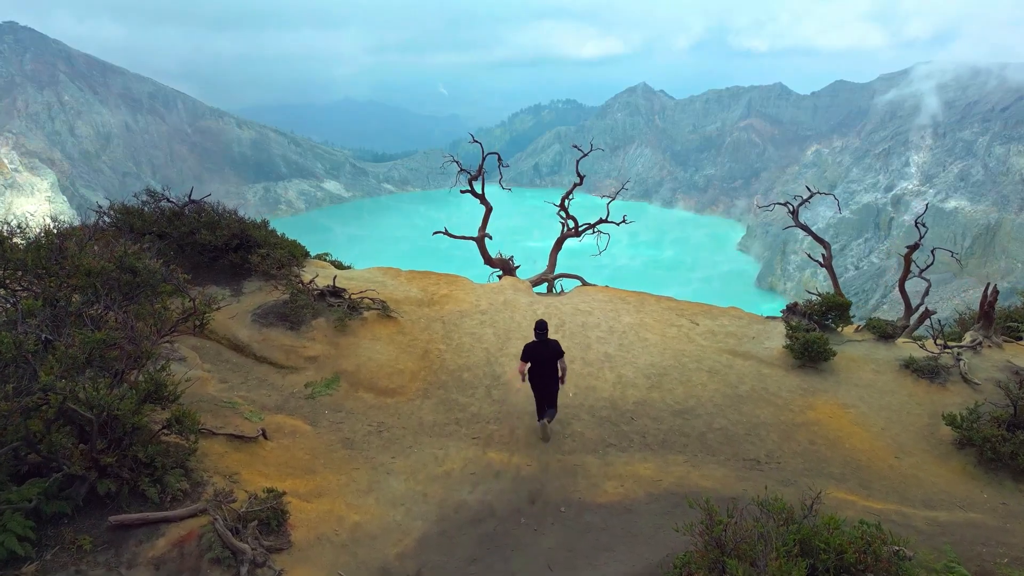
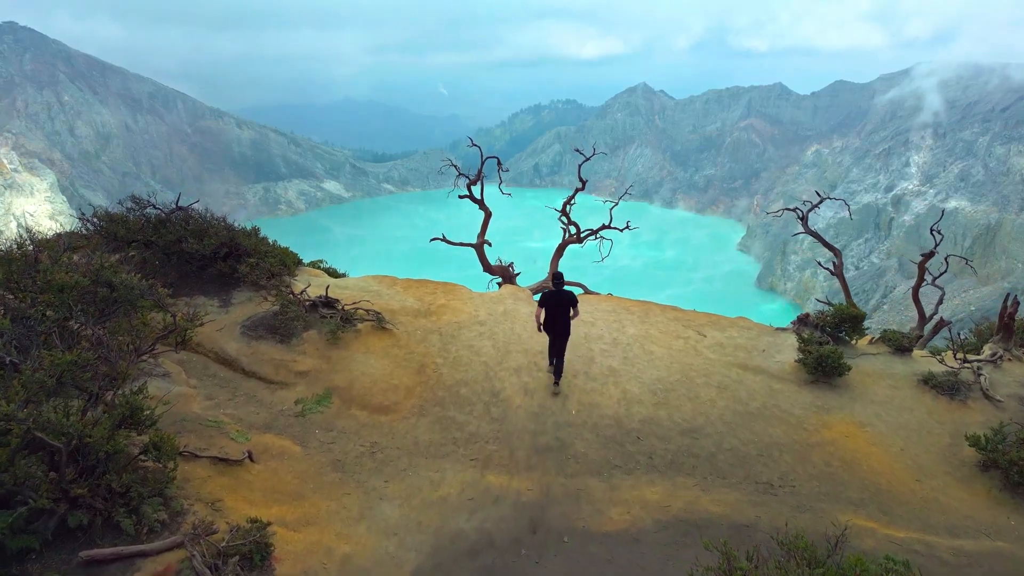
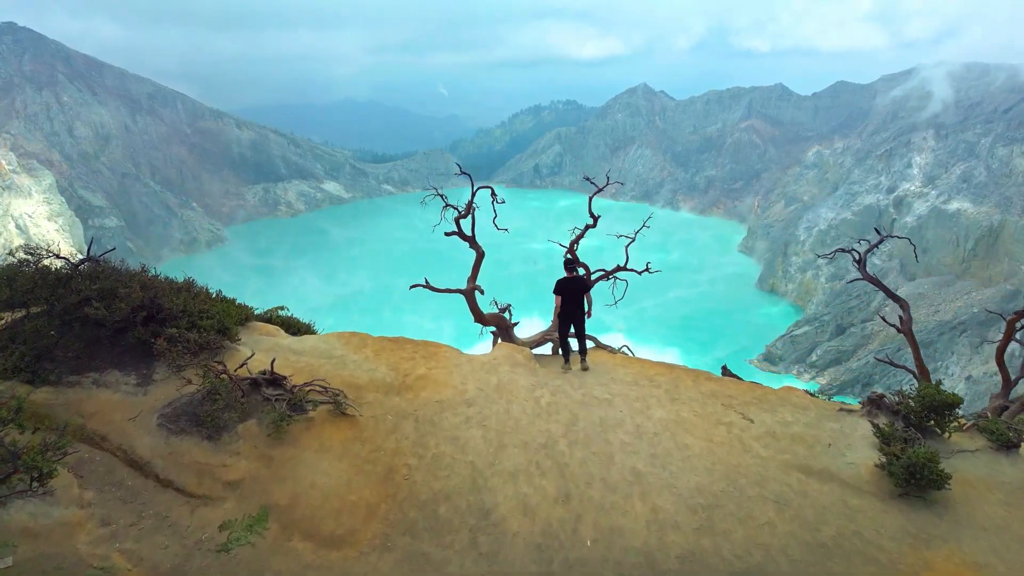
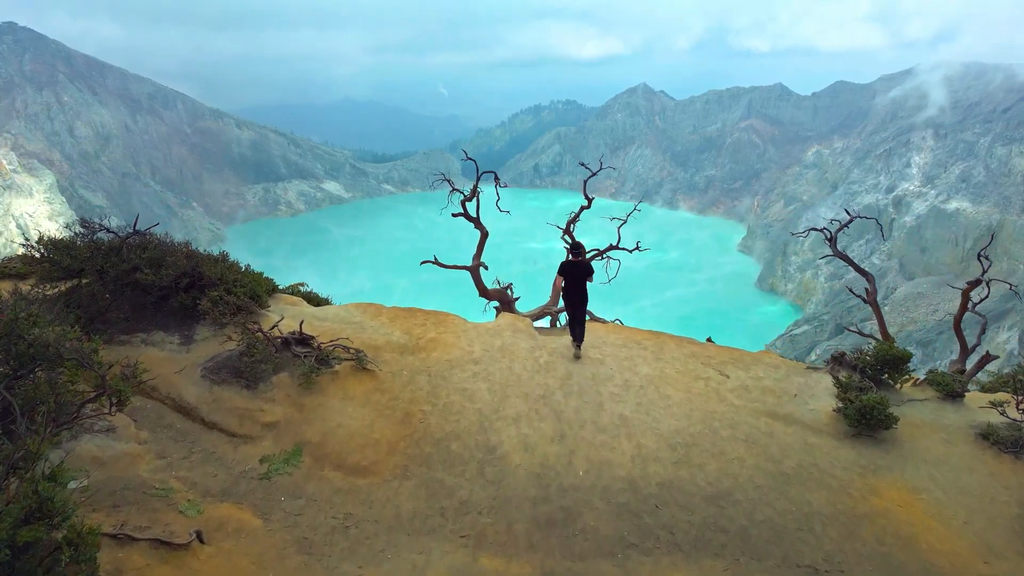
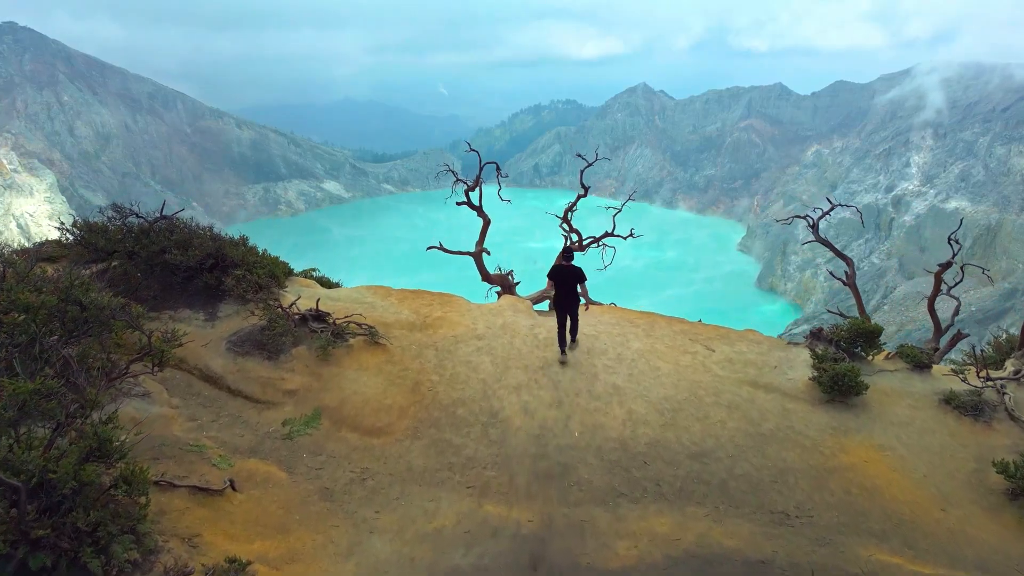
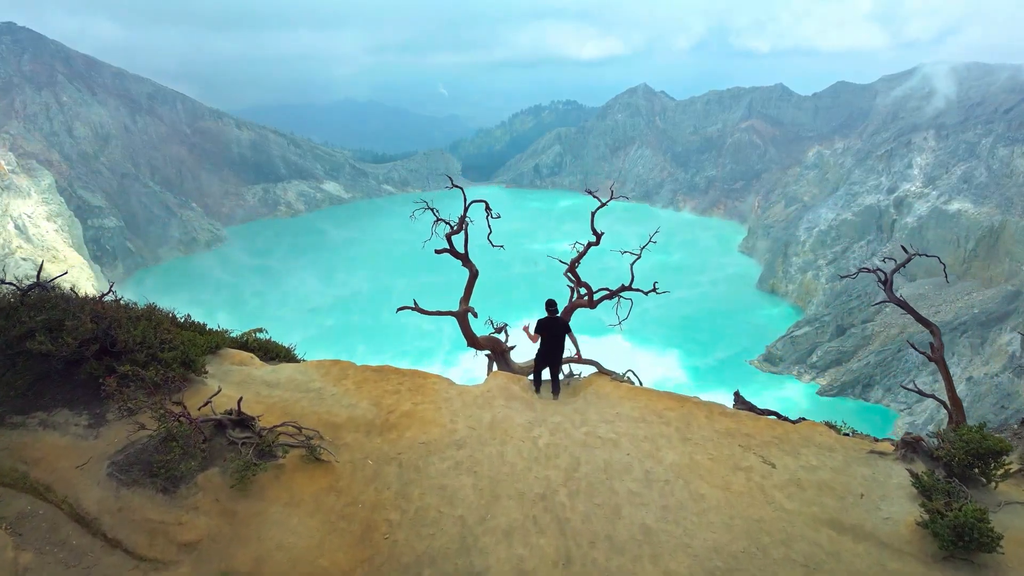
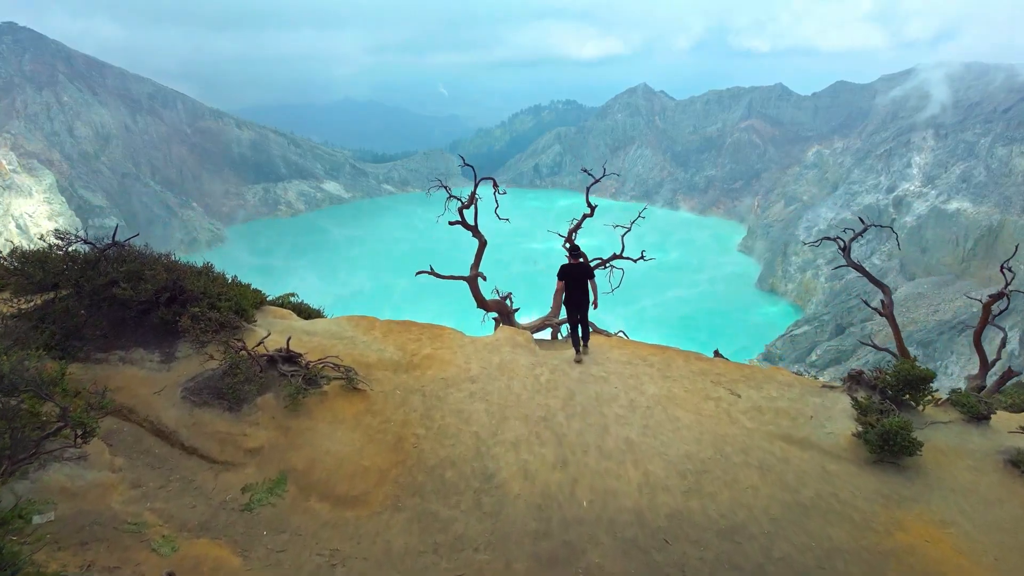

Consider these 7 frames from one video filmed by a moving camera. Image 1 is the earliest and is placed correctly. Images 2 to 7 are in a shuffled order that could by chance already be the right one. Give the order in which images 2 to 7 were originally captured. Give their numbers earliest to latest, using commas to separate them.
2, 5, 4, 7, 3, 6
